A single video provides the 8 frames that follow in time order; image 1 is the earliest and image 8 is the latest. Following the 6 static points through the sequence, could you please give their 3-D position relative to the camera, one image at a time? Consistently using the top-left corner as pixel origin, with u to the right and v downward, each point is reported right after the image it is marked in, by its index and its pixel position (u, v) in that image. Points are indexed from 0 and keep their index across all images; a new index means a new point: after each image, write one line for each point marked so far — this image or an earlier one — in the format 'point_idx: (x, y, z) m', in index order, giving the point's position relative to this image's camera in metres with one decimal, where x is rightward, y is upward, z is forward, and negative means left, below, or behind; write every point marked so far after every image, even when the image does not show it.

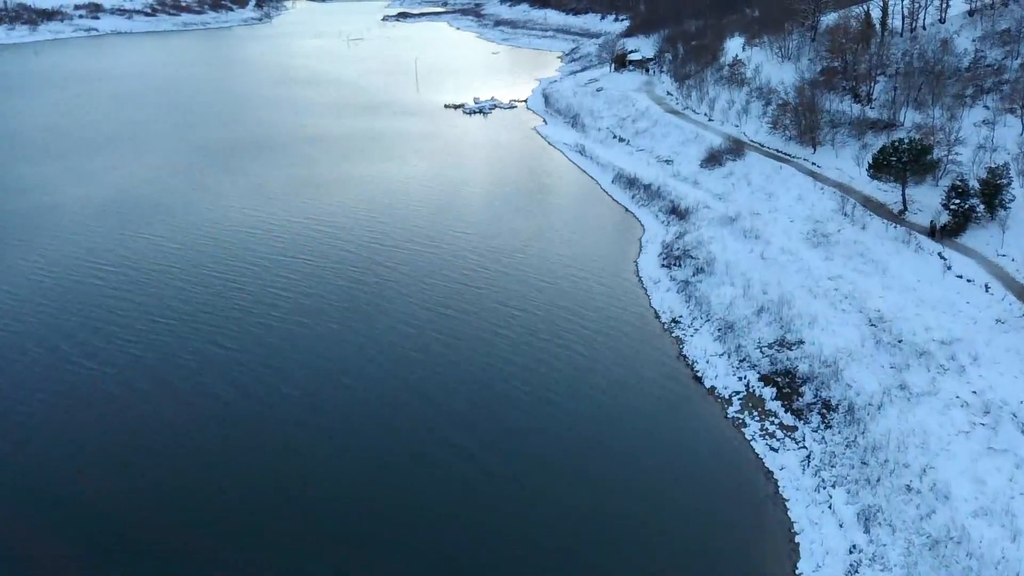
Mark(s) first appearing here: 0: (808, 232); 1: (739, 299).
0: (+7.4, +1.4, +19.1) m
1: (+5.0, -0.3, +16.9) m
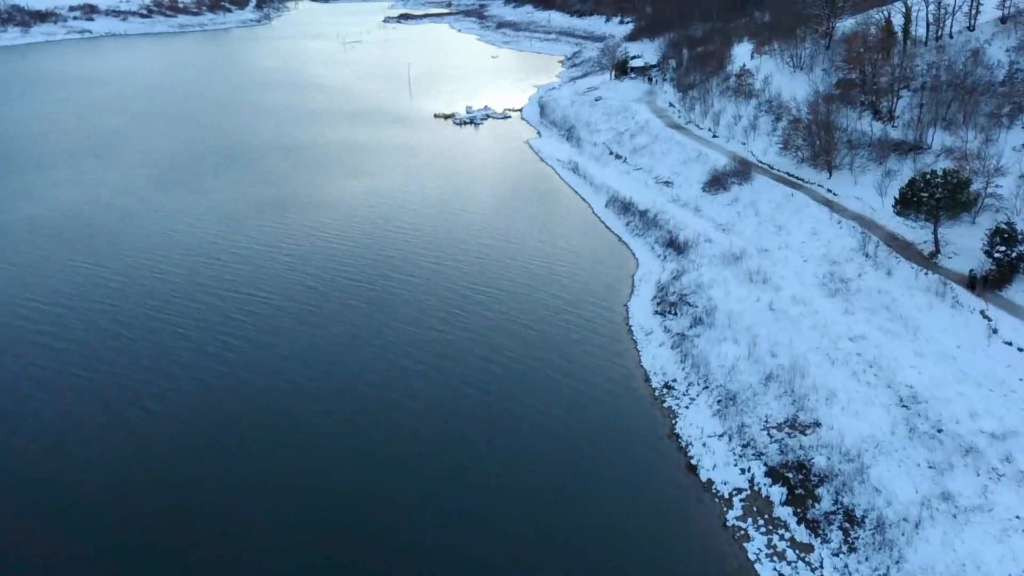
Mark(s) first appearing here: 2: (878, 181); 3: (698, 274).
0: (+6.7, +0.3, +16.6) m
1: (+4.4, -1.4, +14.4) m
2: (+9.5, +2.8, +19.8) m
3: (+4.4, +0.3, +17.9) m
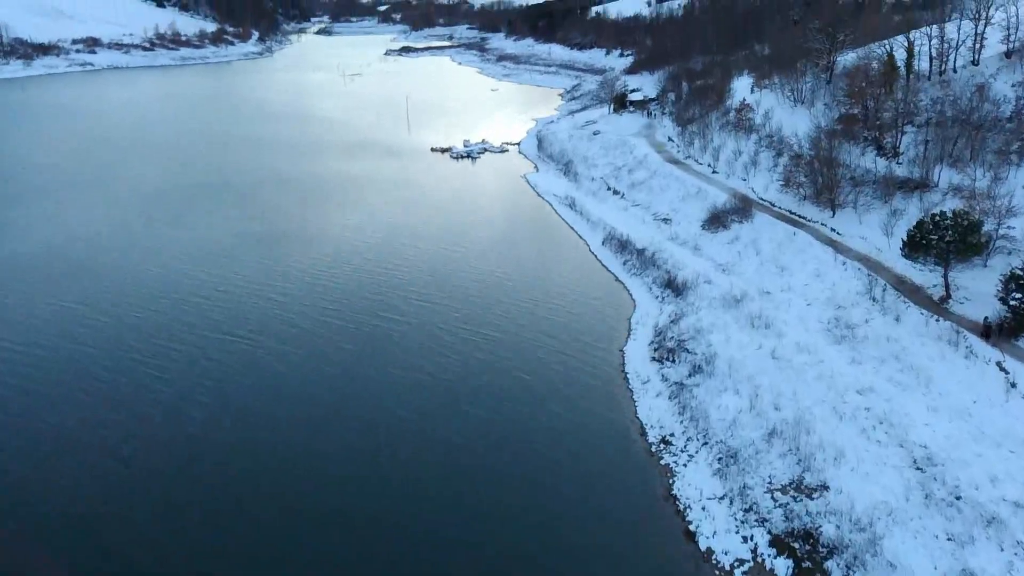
0: (+6.5, -0.7, +15.8) m
1: (+4.1, -2.3, +13.6) m
2: (+9.3, +1.7, +19.1) m
3: (+4.2, -0.7, +17.1) m
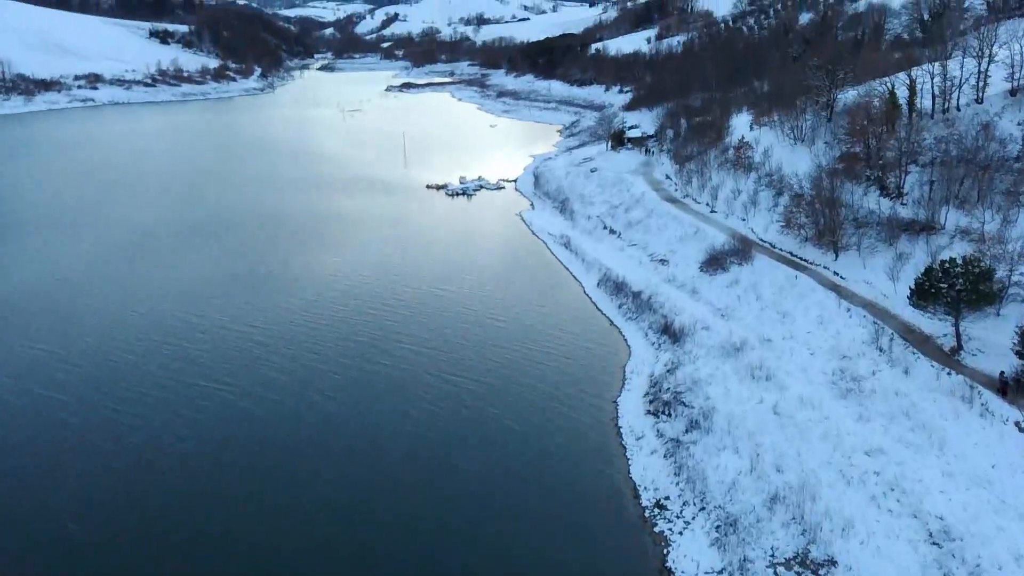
0: (+6.2, -1.6, +14.9) m
1: (+3.8, -3.1, +12.6) m
2: (+9.1, +0.6, +18.3) m
3: (+3.9, -1.7, +16.3) m
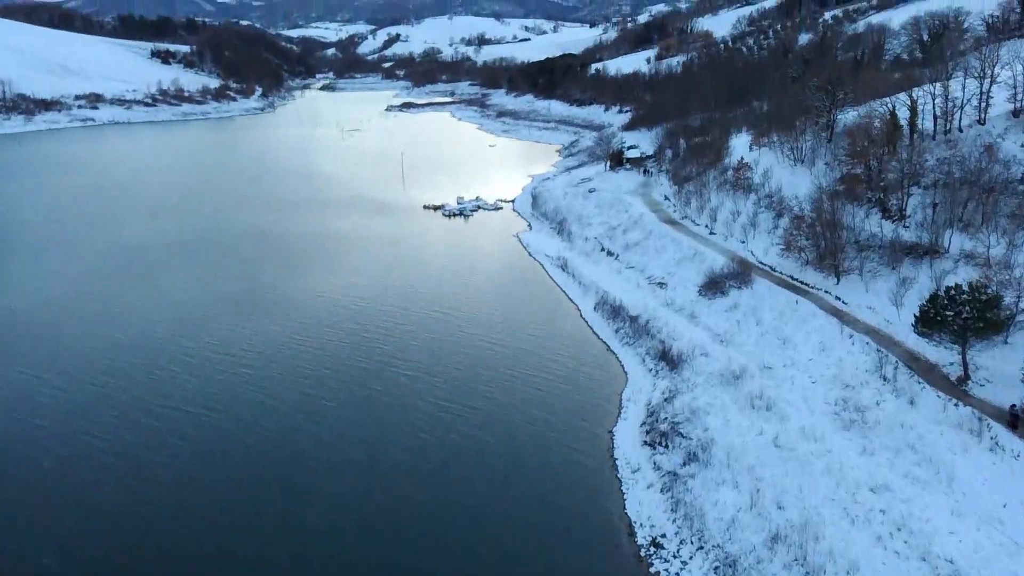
0: (+6.1, -2.2, +14.4) m
1: (+3.7, -3.6, +12.1) m
2: (+8.9, 0.0, +17.9) m
3: (+3.7, -2.2, +15.8) m
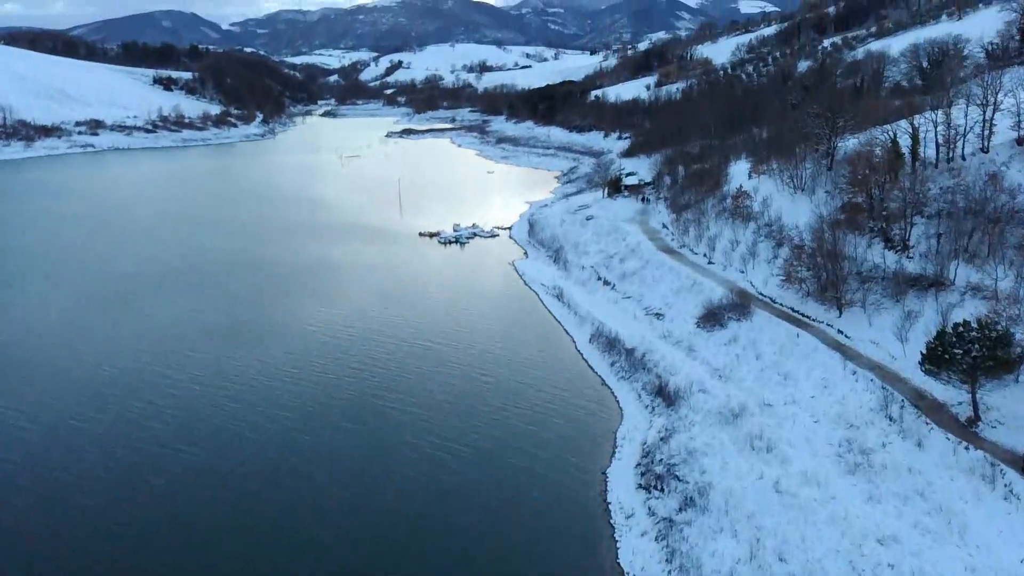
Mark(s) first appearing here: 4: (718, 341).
0: (+5.9, -2.8, +13.7) m
1: (+3.4, -4.2, +11.3) m
2: (+8.7, -0.8, +17.2) m
3: (+3.5, -2.9, +15.1) m
4: (+5.2, -1.3, +19.4) m
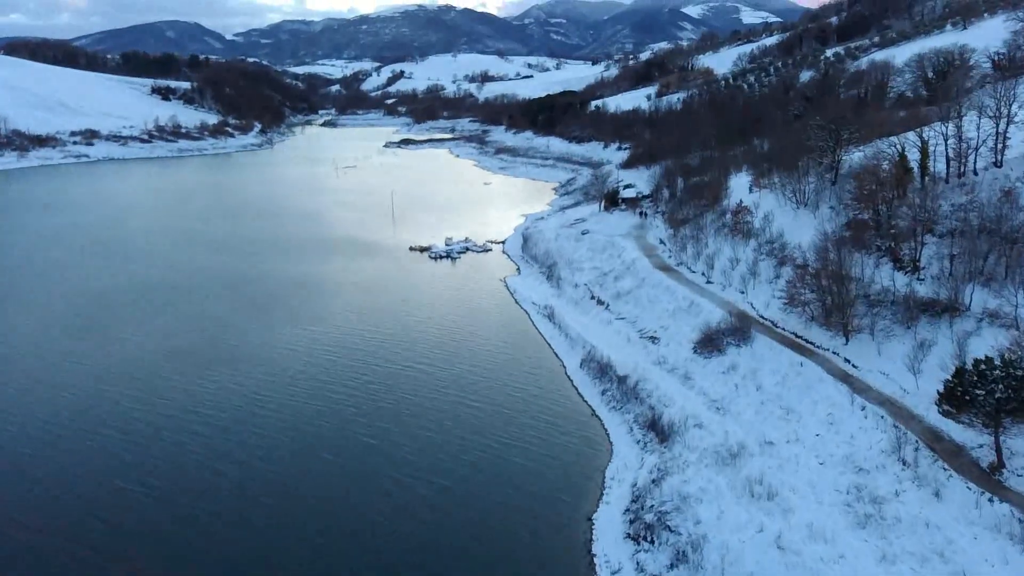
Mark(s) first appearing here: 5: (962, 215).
0: (+5.4, -3.3, +12.4) m
1: (+3.0, -4.6, +10.0) m
2: (+8.3, -1.3, +16.0) m
3: (+3.1, -3.4, +13.8) m
4: (+4.8, -1.9, +18.2) m
5: (+11.7, +1.9, +19.9) m
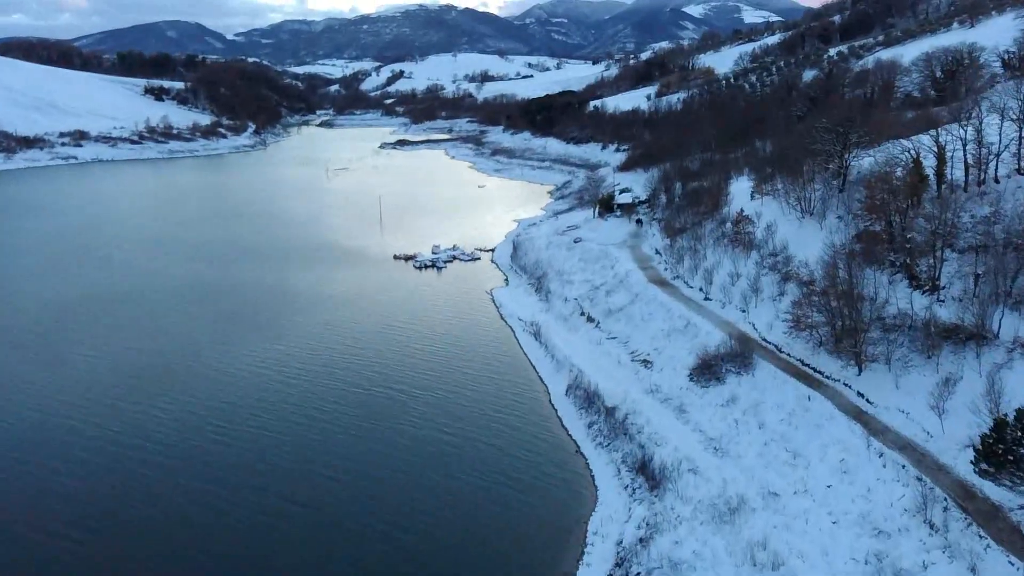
0: (+4.9, -3.8, +10.6) m
1: (+2.5, -5.1, +8.3) m
2: (+7.8, -1.8, +14.2) m
3: (+2.6, -3.9, +12.0) m
4: (+4.3, -2.4, +16.4) m
5: (+11.2, +1.4, +18.1) m
